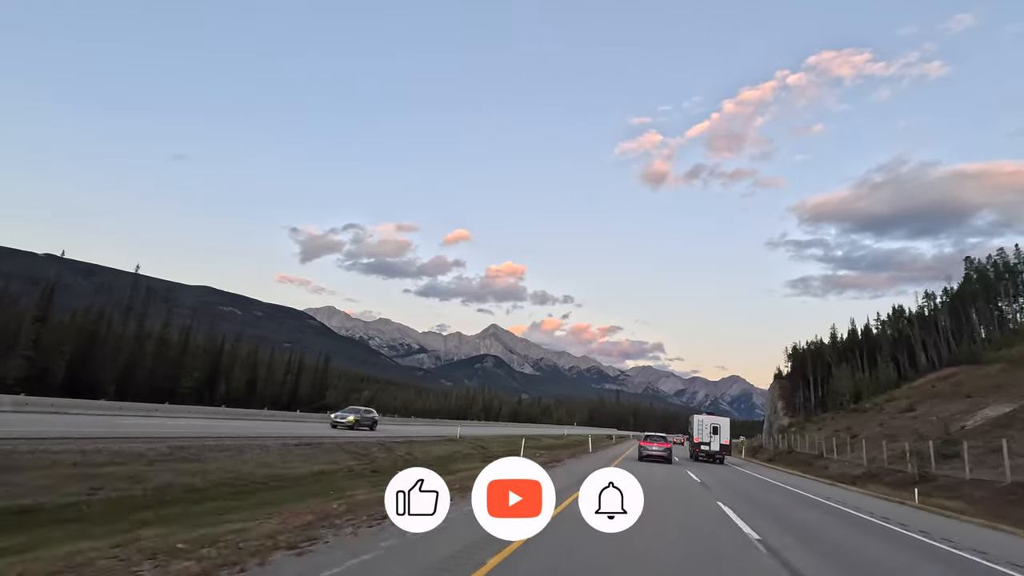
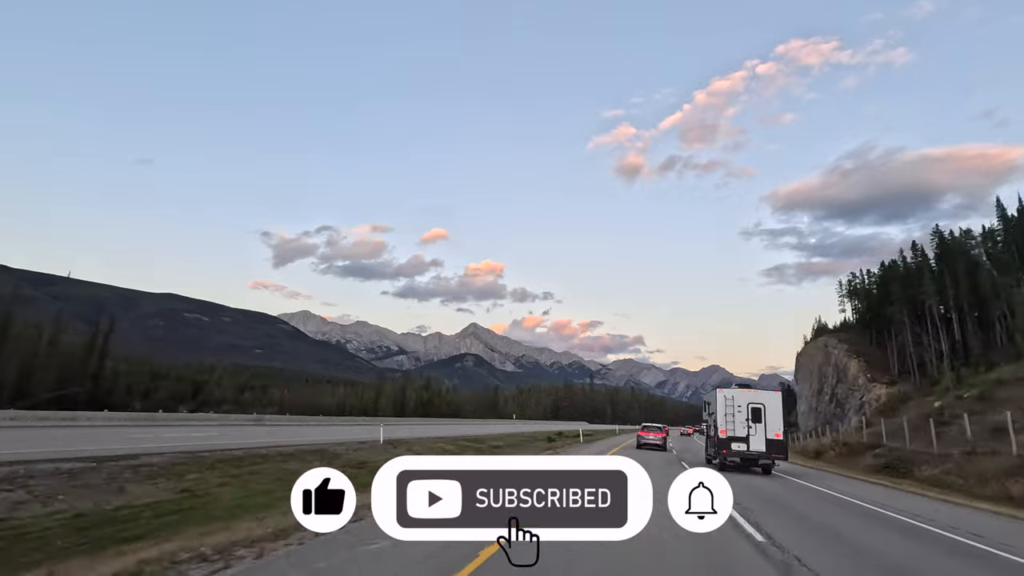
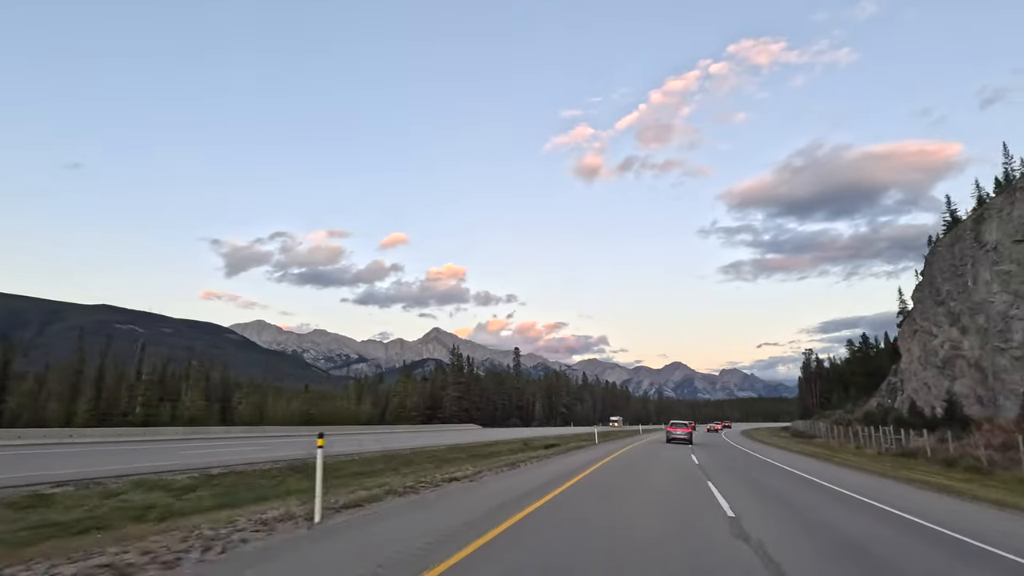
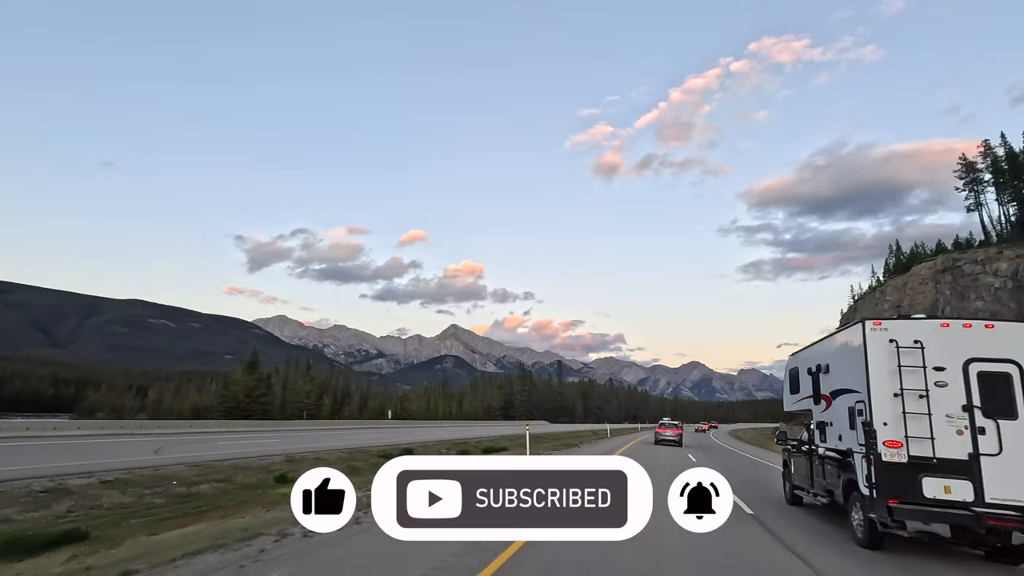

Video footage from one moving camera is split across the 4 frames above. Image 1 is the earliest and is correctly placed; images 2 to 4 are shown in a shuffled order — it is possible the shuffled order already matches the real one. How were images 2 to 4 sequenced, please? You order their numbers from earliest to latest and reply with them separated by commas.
2, 4, 3
